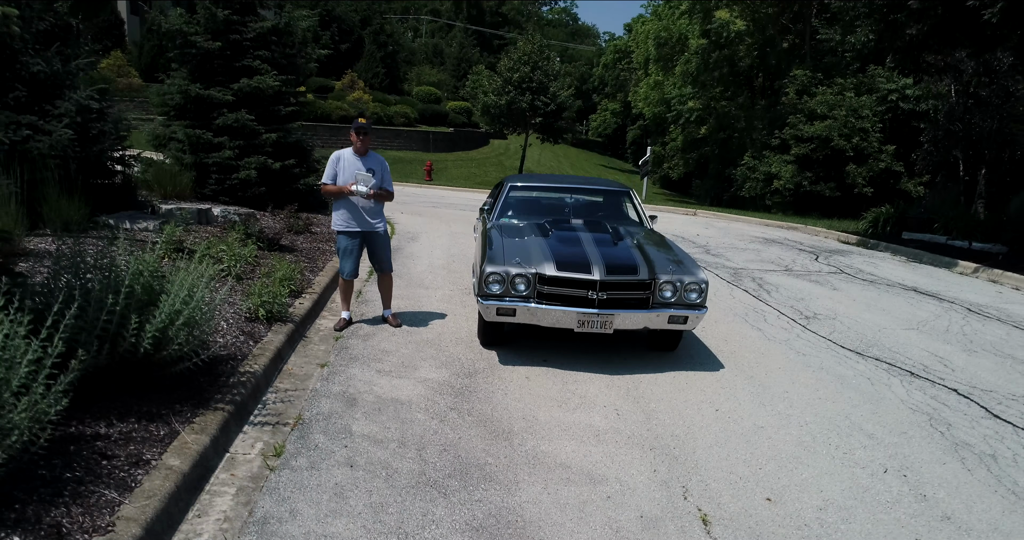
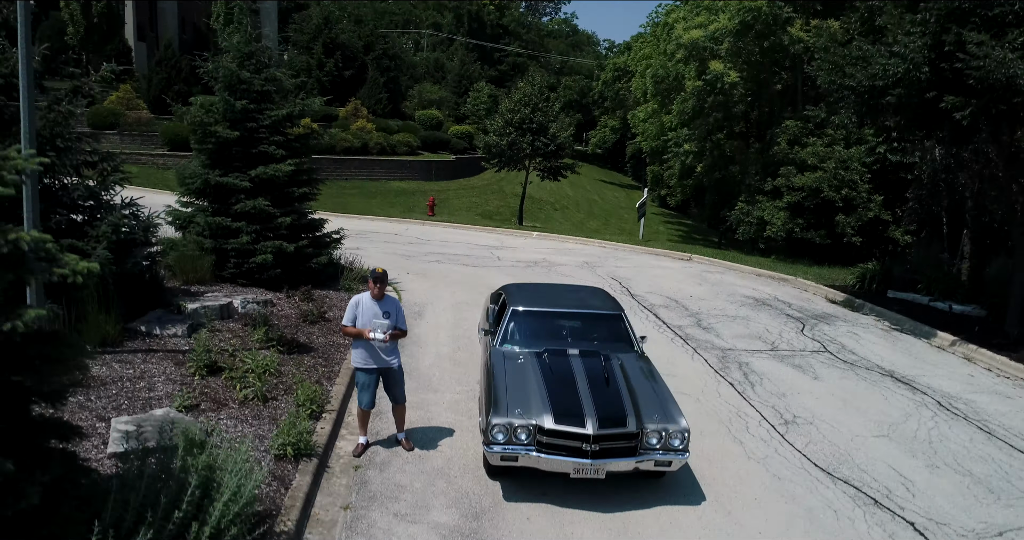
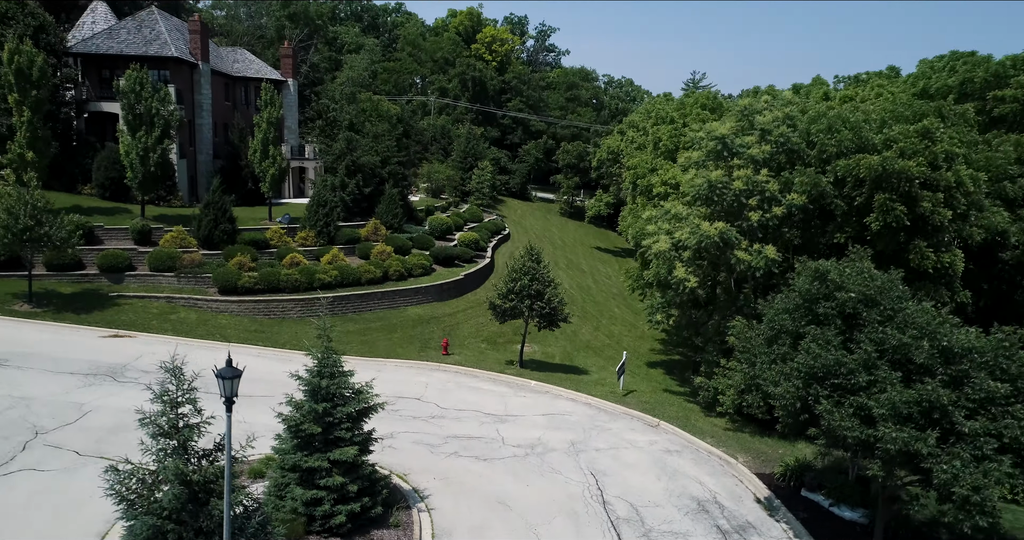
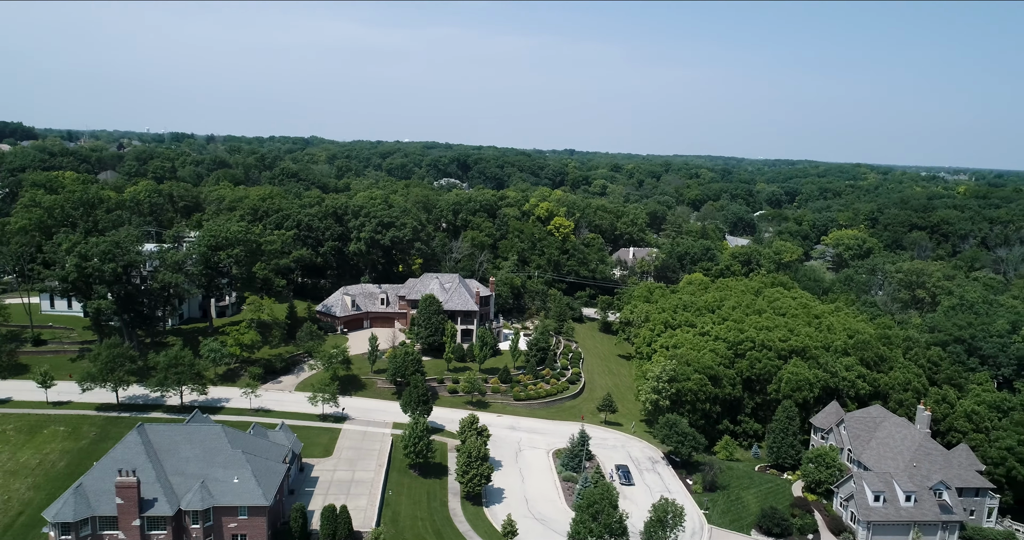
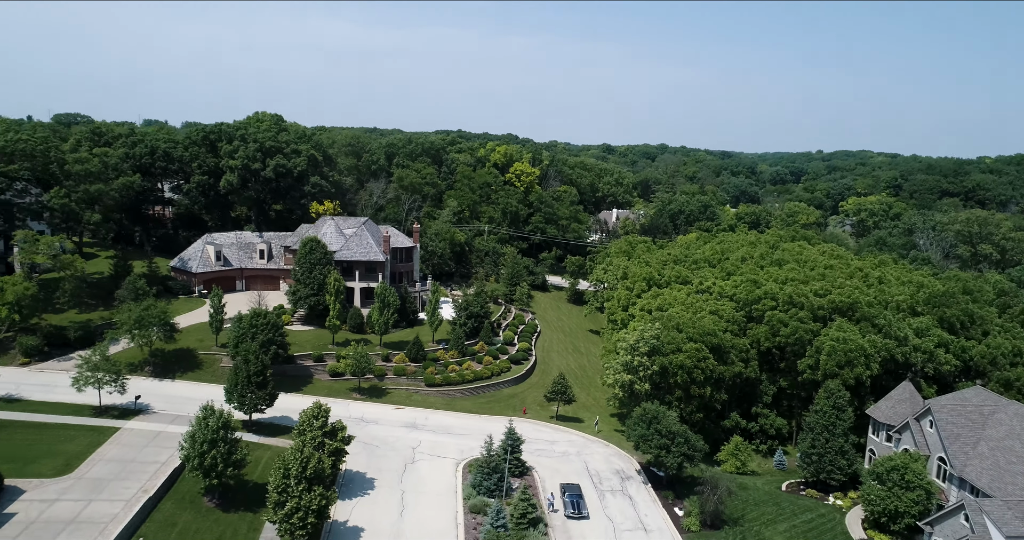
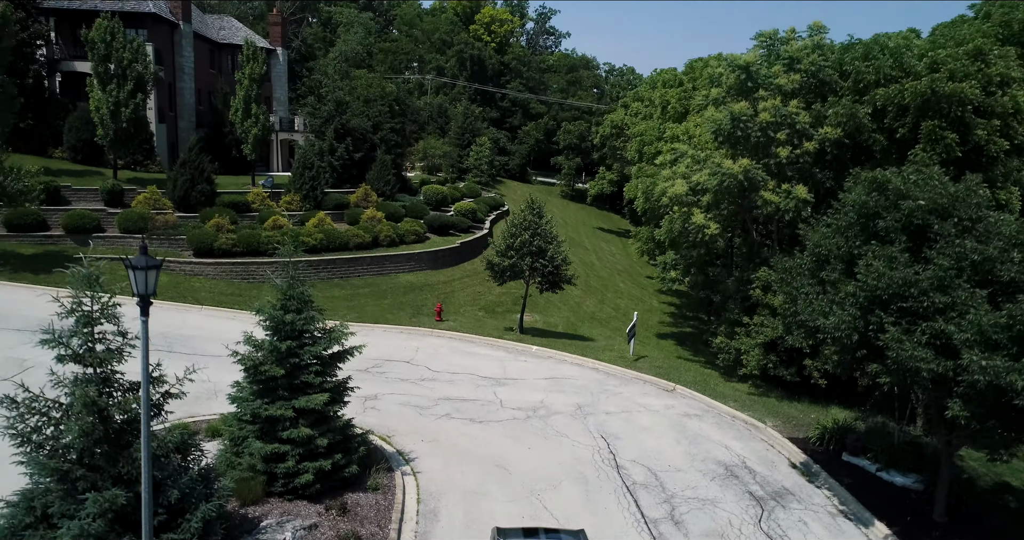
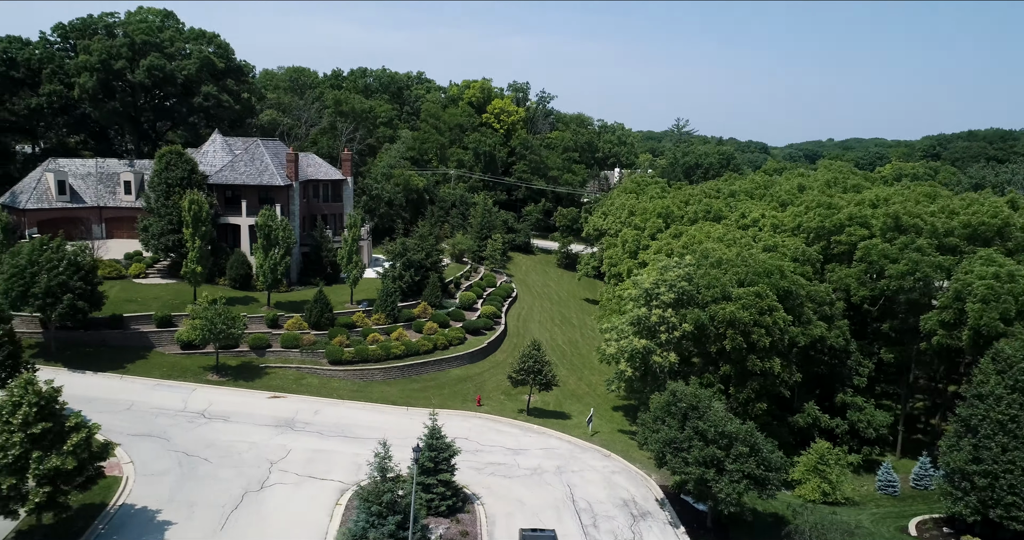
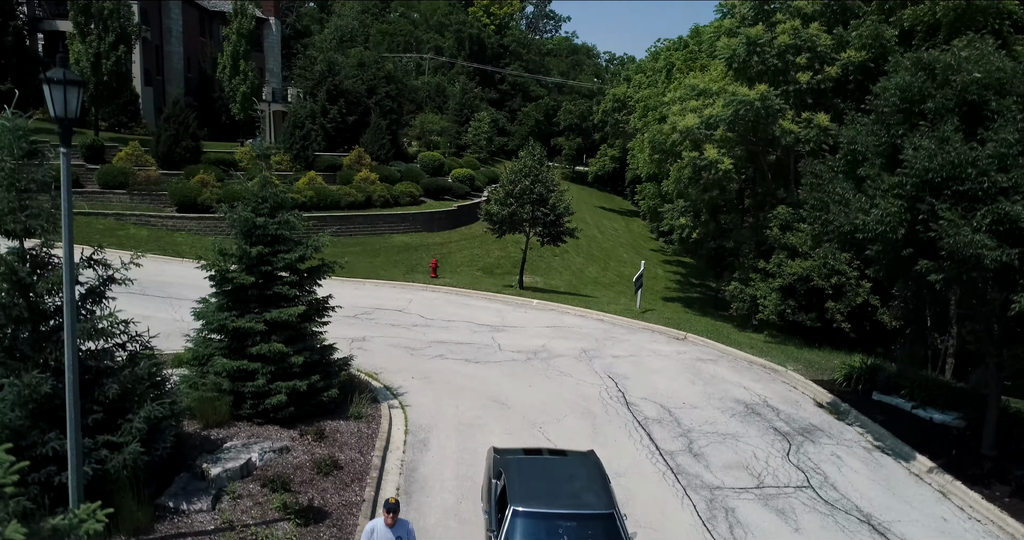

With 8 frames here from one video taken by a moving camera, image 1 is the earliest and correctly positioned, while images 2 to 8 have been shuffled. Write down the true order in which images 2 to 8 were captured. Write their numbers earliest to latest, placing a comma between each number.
2, 8, 6, 3, 7, 5, 4
